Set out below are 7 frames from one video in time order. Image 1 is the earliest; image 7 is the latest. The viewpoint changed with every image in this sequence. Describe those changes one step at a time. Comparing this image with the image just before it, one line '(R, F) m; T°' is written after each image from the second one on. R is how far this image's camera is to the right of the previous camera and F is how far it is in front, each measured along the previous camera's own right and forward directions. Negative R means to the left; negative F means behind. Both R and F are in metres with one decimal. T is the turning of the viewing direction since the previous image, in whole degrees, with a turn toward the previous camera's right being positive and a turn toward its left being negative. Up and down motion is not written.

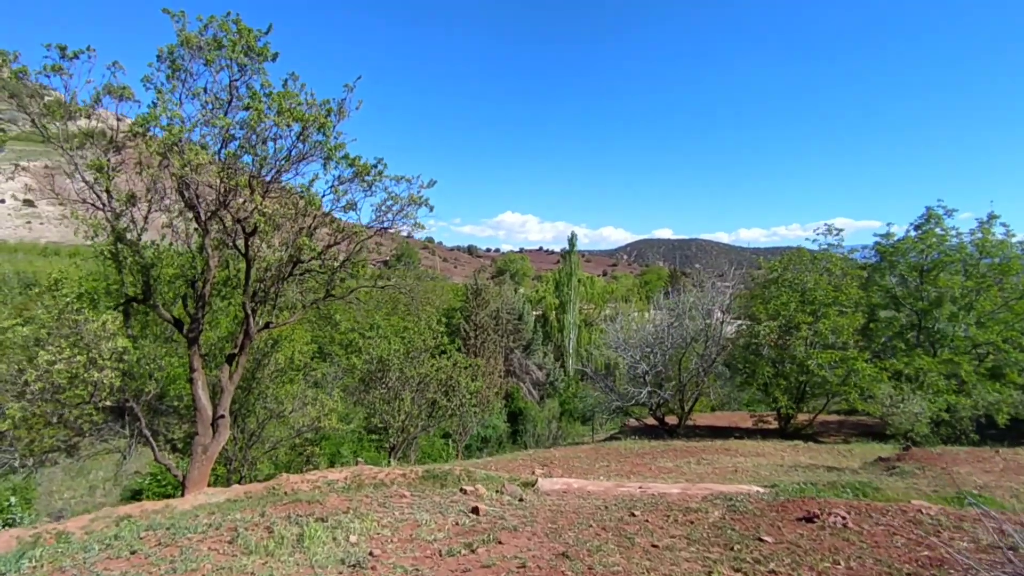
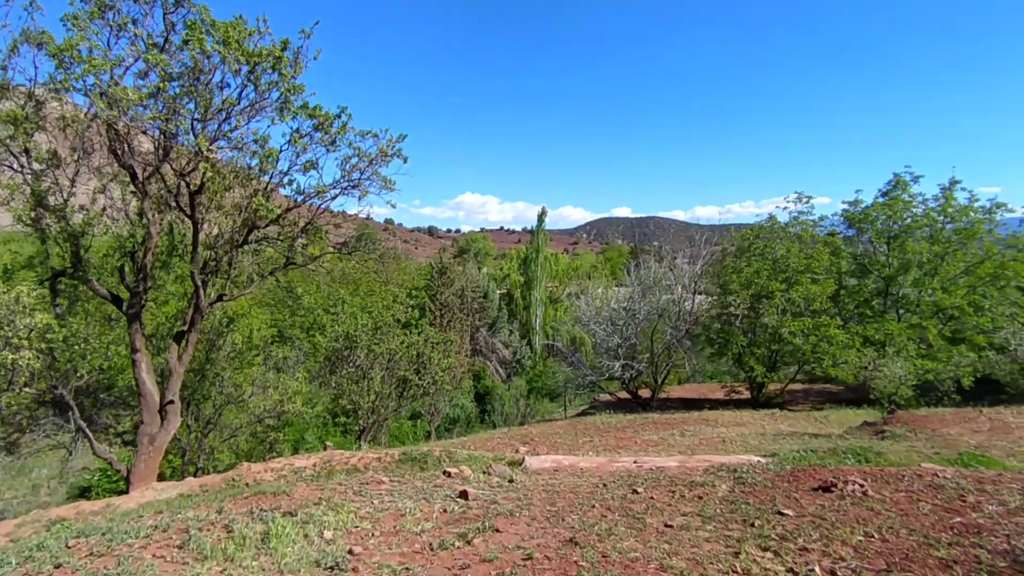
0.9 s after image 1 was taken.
(-0.2, +0.7) m; +4°
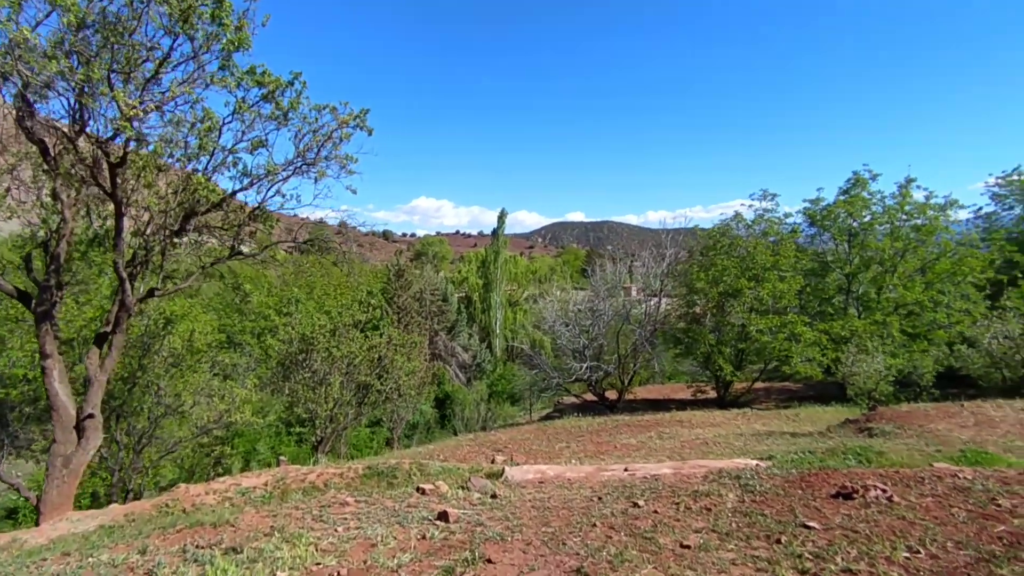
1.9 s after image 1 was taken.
(-0.2, +0.7) m; +4°
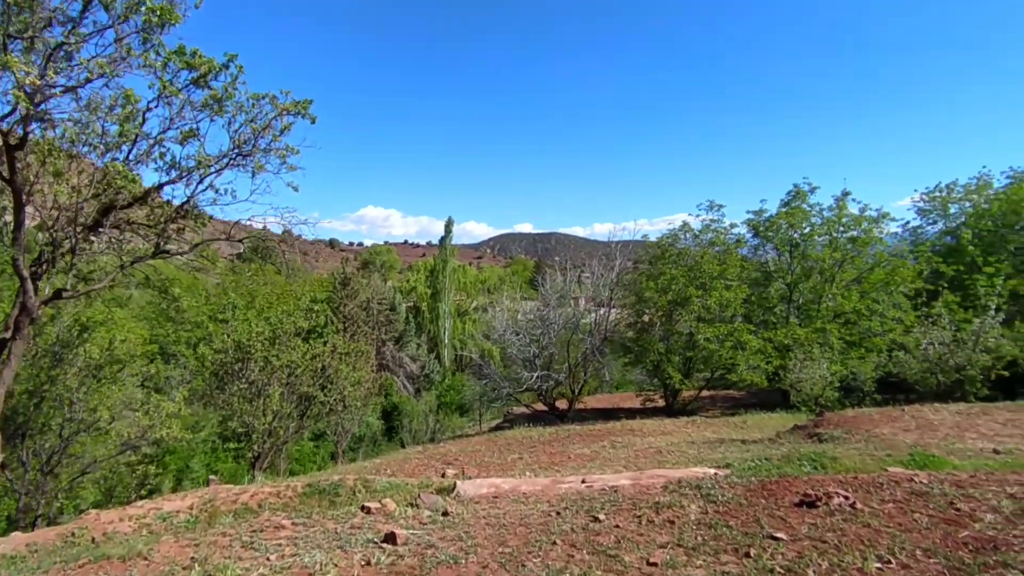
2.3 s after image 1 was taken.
(0.0, +0.3) m; +5°
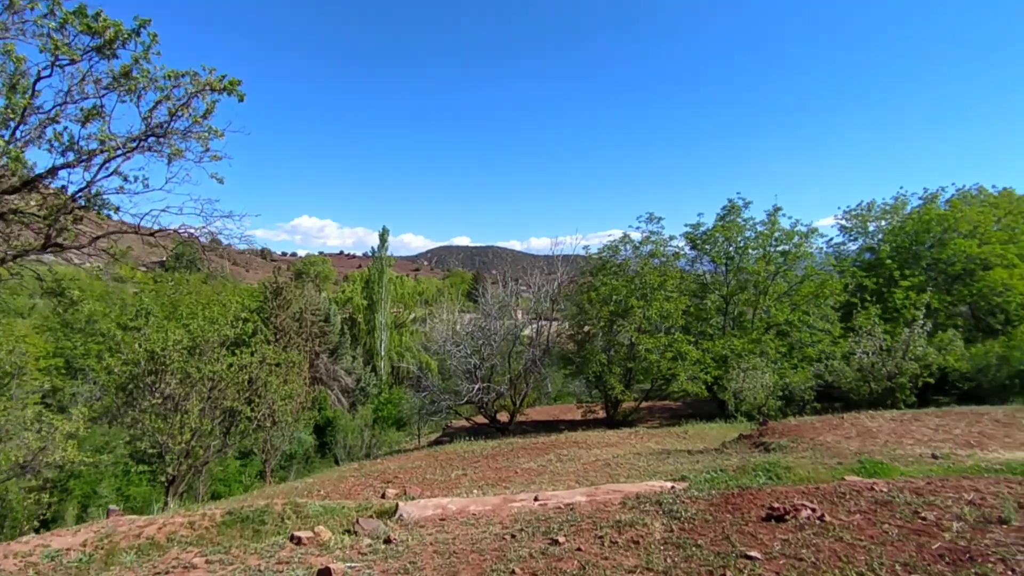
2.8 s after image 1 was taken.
(-0.1, +0.4) m; +6°
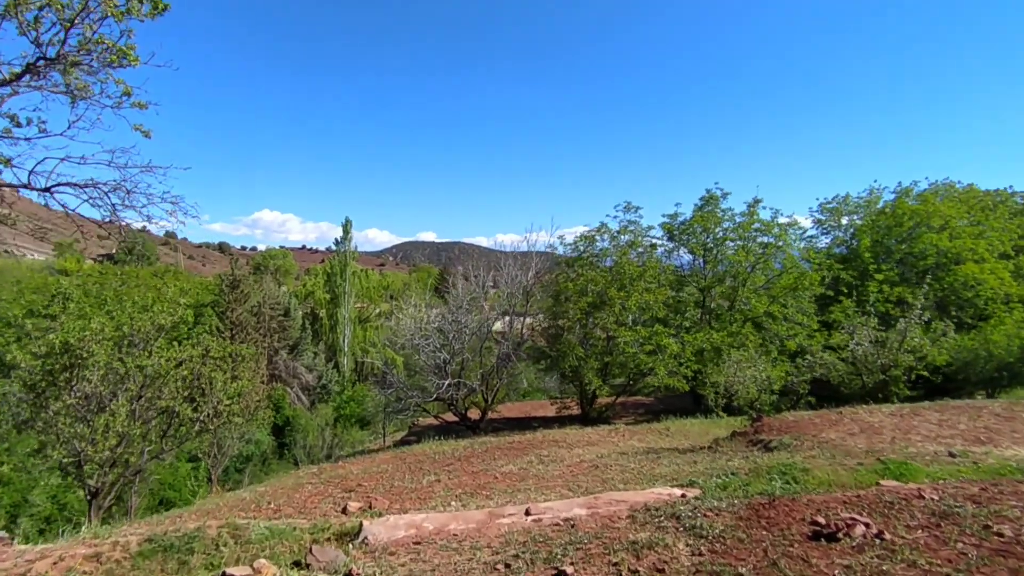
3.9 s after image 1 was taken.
(-0.2, +0.9) m; +3°
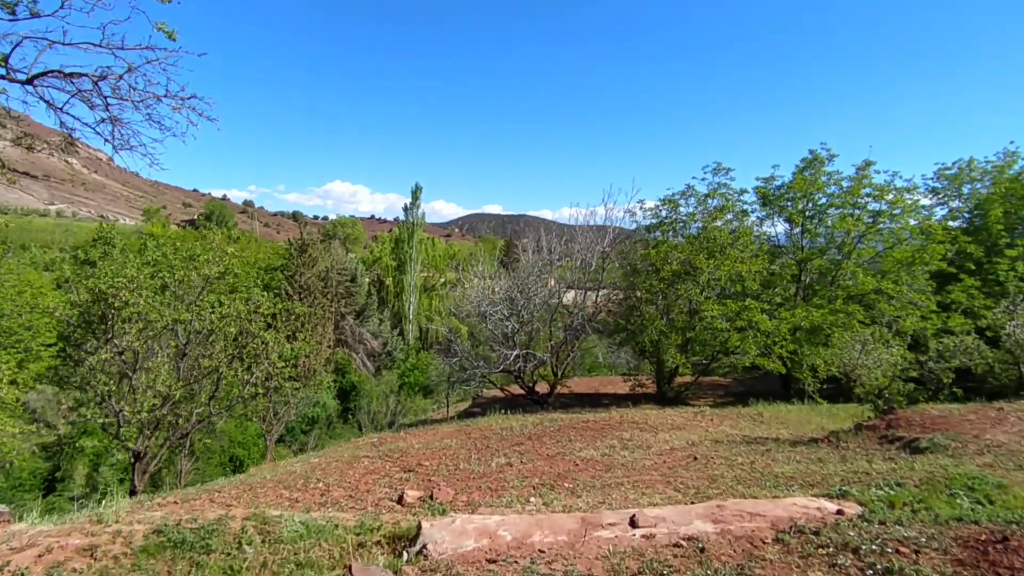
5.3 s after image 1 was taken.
(-0.3, +1.2) m; -6°
